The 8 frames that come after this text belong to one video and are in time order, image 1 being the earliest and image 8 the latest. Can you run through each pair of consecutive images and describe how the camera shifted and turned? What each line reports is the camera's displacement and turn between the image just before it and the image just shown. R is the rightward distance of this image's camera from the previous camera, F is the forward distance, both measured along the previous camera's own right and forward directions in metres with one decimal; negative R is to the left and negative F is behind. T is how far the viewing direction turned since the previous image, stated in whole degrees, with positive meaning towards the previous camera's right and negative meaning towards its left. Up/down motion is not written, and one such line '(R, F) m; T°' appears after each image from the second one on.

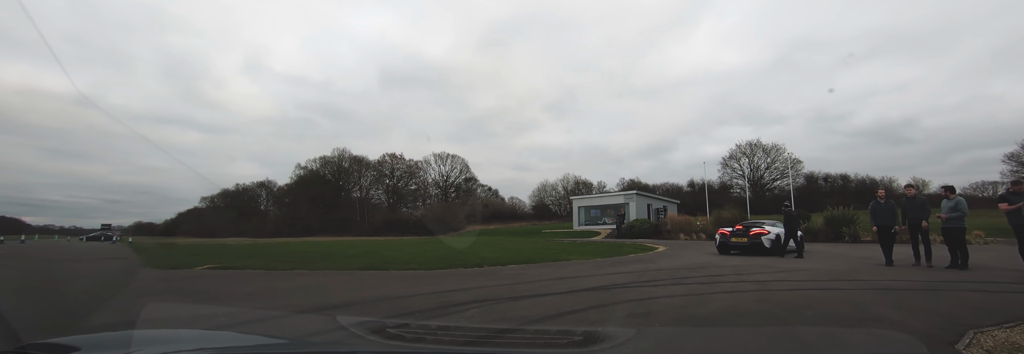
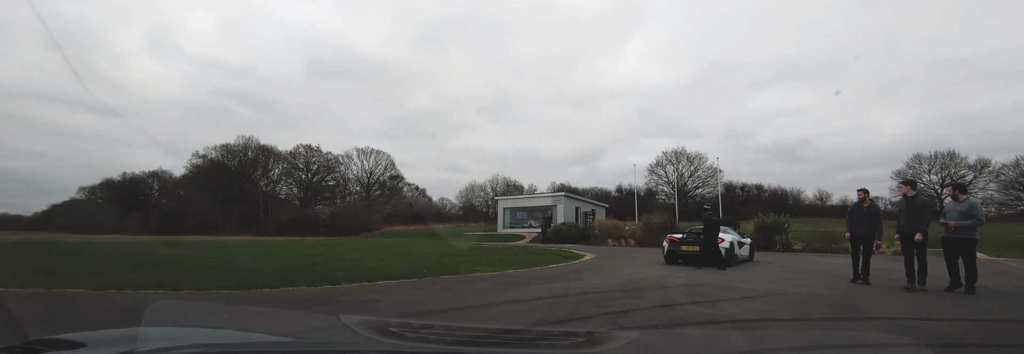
(+0.8, +2.1) m; +9°
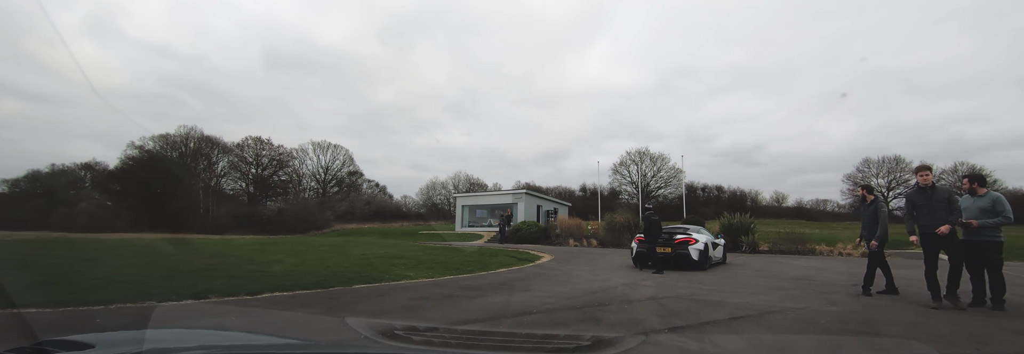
(+0.4, +1.1) m; +5°
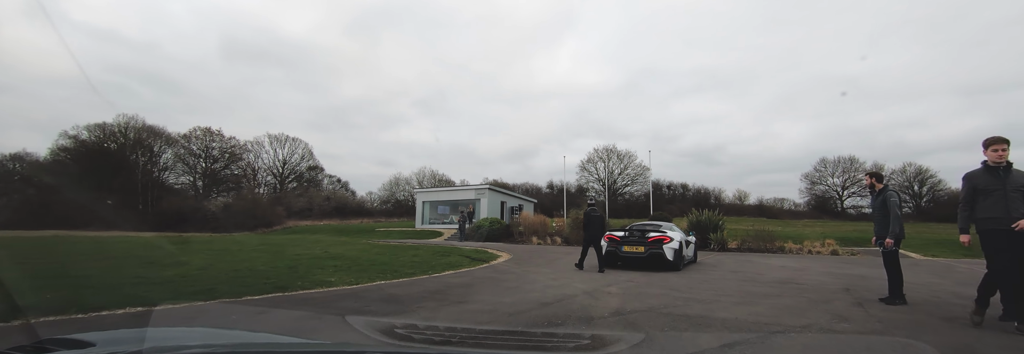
(+0.3, +0.9) m; +4°
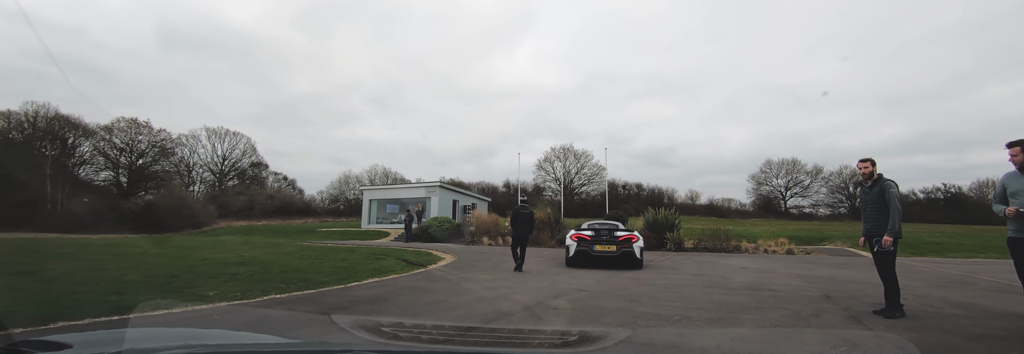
(+0.3, +0.8) m; +6°
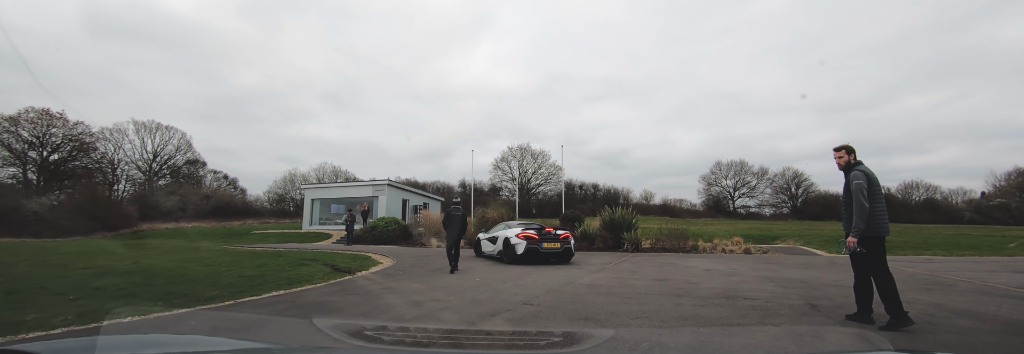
(+0.2, +0.7) m; +6°
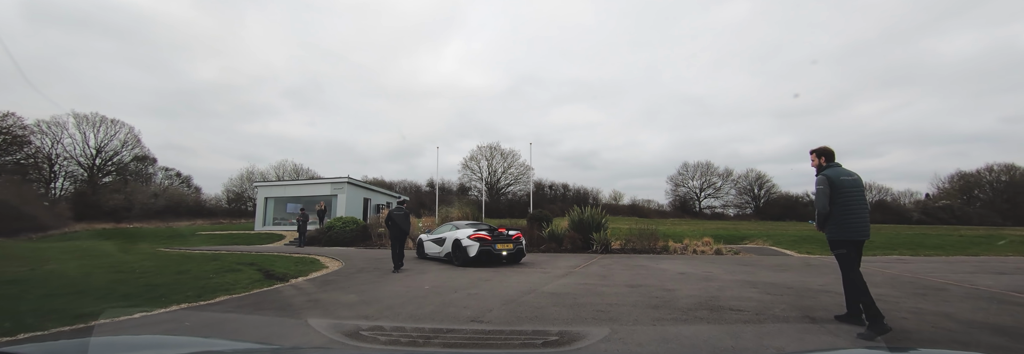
(+0.2, +0.6) m; +4°
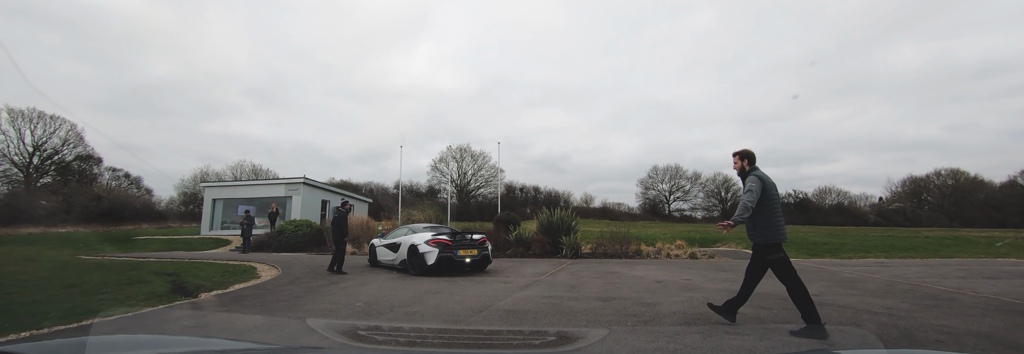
(+0.2, +0.6) m; +4°
